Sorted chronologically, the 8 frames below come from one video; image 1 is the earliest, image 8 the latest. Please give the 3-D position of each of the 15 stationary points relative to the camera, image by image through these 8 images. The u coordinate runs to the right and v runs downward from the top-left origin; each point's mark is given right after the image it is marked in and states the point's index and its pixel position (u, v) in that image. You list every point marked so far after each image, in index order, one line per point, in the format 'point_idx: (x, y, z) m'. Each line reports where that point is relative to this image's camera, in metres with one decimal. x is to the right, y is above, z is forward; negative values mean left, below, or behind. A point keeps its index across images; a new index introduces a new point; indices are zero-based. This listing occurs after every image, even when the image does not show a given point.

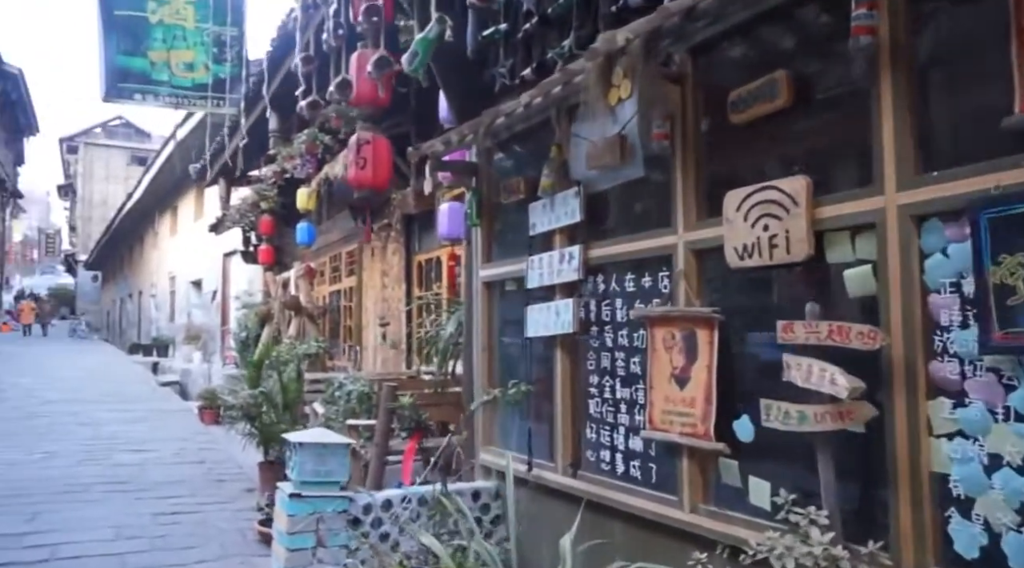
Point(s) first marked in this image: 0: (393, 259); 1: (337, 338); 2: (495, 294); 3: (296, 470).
0: (-1.6, +0.3, +10.5) m
1: (-2.7, -0.8, +12.5) m
2: (-0.1, -0.1, +5.4) m
3: (-1.2, -1.1, +4.7) m
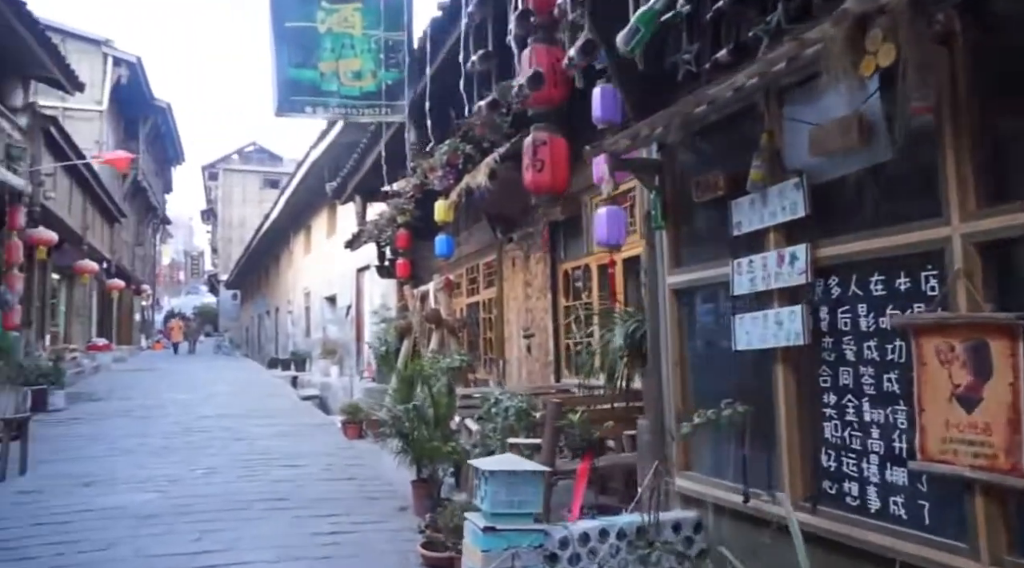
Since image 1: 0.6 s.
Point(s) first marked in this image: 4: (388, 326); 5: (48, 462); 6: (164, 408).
0: (+0.3, +0.2, +10.1) m
1: (-0.5, -1.0, +12.3) m
2: (+1.0, -0.1, +4.9) m
3: (-0.1, -1.2, +4.4) m
4: (-2.1, -0.7, +13.9) m
5: (-5.5, -1.8, +10.2) m
6: (-5.9, -2.0, +14.2) m
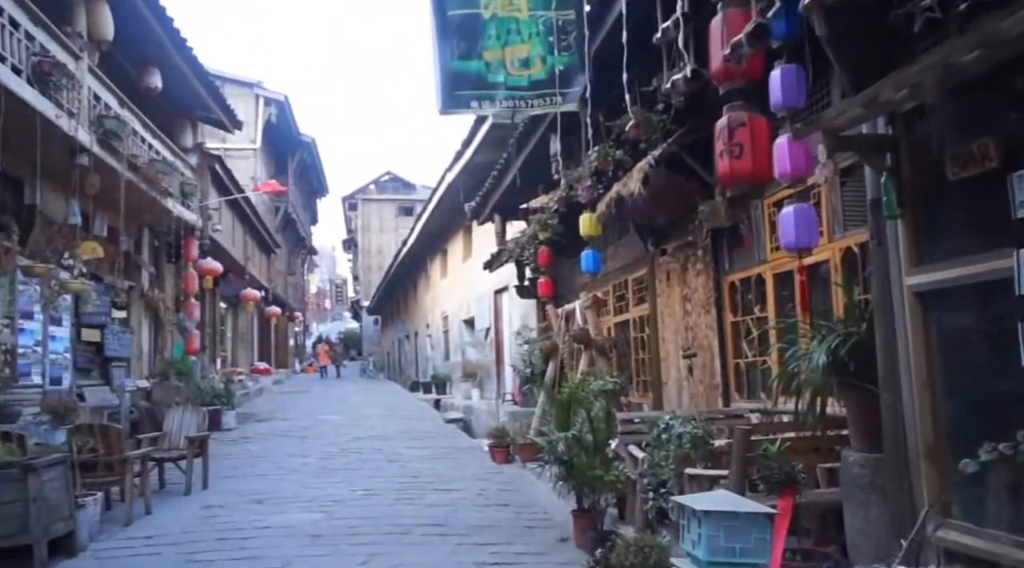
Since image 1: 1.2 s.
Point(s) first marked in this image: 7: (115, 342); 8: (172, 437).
0: (+2.1, 0.0, +9.2) m
1: (+1.7, -1.3, +11.4) m
2: (+2.0, -0.1, +4.0) m
3: (+0.8, -1.2, +3.6) m
4: (+0.3, -1.0, +13.3) m
5: (-3.5, -2.1, +10.2) m
6: (-3.3, -2.4, +14.2) m
7: (-5.7, -0.8, +12.0) m
8: (-3.6, -1.6, +8.8) m
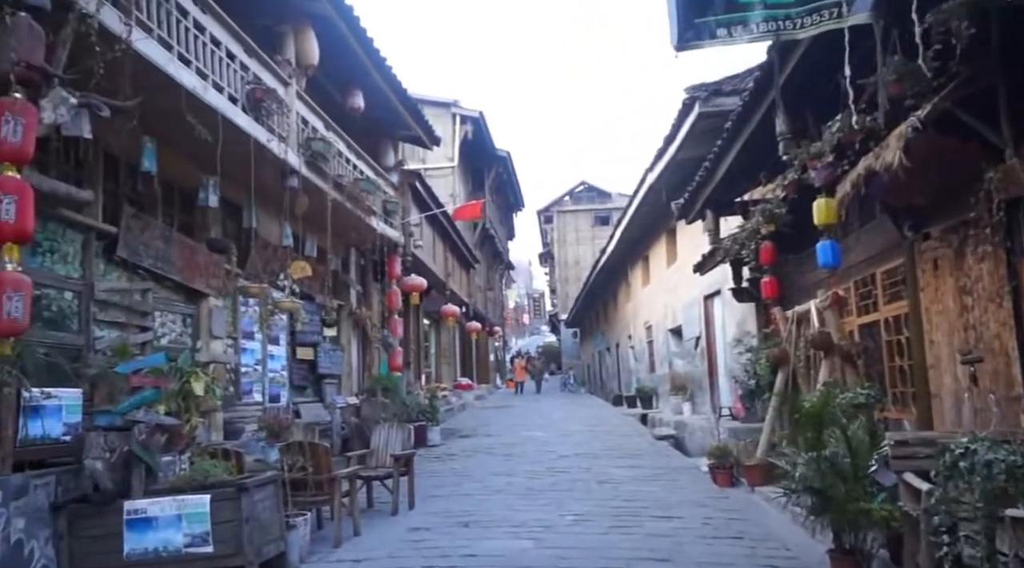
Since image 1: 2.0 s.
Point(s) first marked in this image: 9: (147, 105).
0: (+4.2, +0.2, +7.4) m
1: (+4.4, -1.2, +9.6) m
2: (+2.9, 0.0, +2.3) m
3: (+1.7, -1.1, +2.2) m
4: (+3.5, -1.0, +11.7) m
5: (-1.0, -2.3, +9.6) m
6: (+0.2, -2.6, +13.4) m
7: (-2.7, -1.1, +11.9) m
8: (-1.3, -1.7, +8.2) m
9: (-3.0, +1.5, +6.7) m
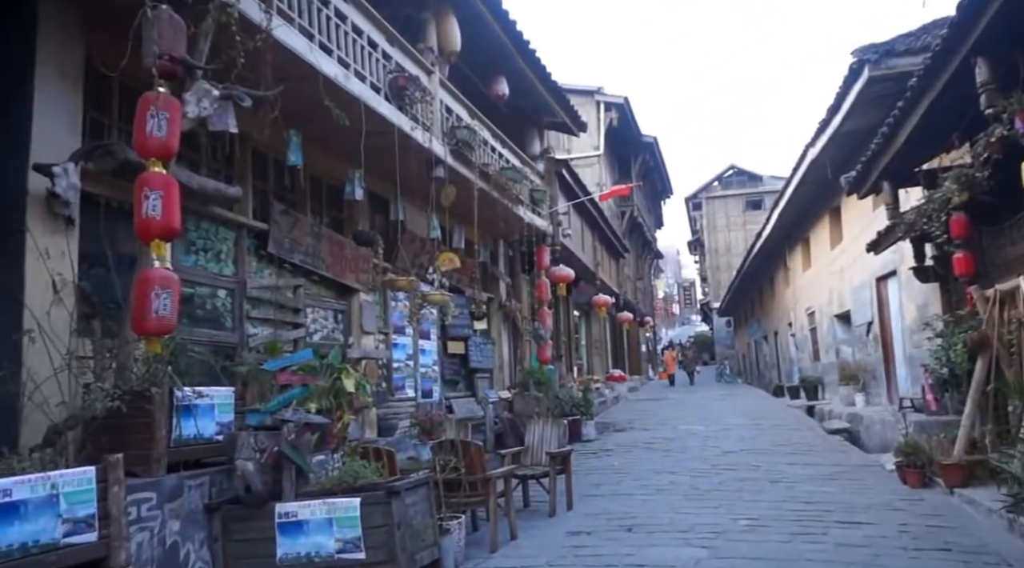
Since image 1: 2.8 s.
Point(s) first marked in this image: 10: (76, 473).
0: (+5.5, +0.4, +6.0) m
1: (+6.0, -0.9, +8.2) m
2: (+3.3, +0.2, +1.2) m
3: (+2.1, -0.9, +1.3) m
4: (+5.6, -0.7, +10.4) m
5: (+0.8, -2.2, +9.1) m
6: (+2.7, -2.4, +12.7) m
7: (-0.5, -1.0, +11.7) m
8: (+0.2, -1.6, +7.8) m
9: (-1.8, +1.5, +6.7) m
10: (-2.1, -0.9, +4.0) m
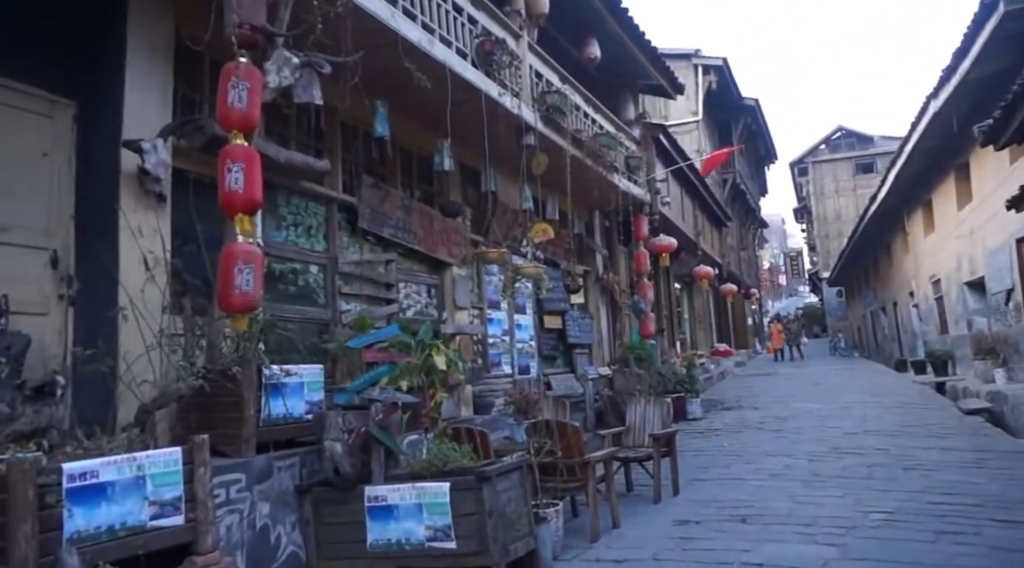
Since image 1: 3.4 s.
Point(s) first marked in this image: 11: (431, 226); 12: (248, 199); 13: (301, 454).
0: (+6.1, +0.7, +4.9) m
1: (+6.9, -0.5, +7.1) m
2: (+3.4, +0.3, +0.4) m
3: (+2.2, -0.9, +0.7) m
4: (+6.7, -0.3, +9.4) m
5: (+1.9, -1.8, +8.6) m
6: (+4.1, -1.9, +12.0) m
7: (+0.9, -0.6, +11.4) m
8: (+1.1, -1.3, +7.4) m
9: (-1.1, +1.7, +6.4) m
10: (-1.6, -0.8, +3.8) m
11: (-0.8, +0.6, +8.0) m
12: (-1.4, +0.5, +4.5) m
13: (-1.3, -1.0, +4.9) m
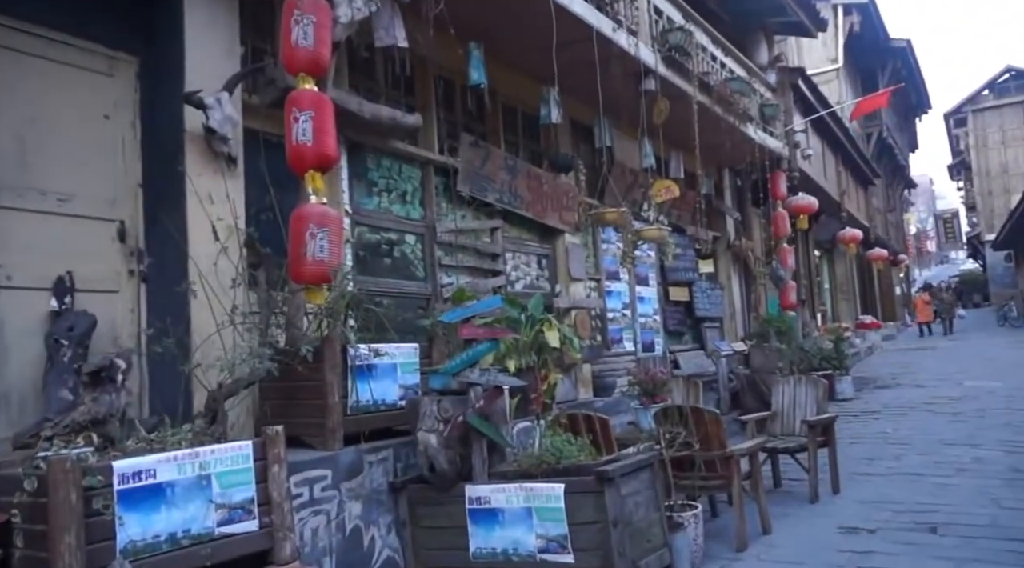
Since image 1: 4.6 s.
0: (+6.6, +1.1, +3.2) m
1: (+7.8, -0.1, +5.2) m
2: (+3.3, +0.5, -0.8) m
3: (+2.2, -0.7, -0.4) m
4: (+7.9, +0.2, +7.5) m
5: (+3.1, -1.5, +7.5) m
6: (+5.8, -1.4, +10.5) m
7: (+2.4, -0.2, +10.3) m
8: (+2.1, -1.0, +6.4) m
9: (-0.3, +1.9, +5.7) m
10: (-1.1, -0.7, +3.3) m
11: (+0.3, +0.8, +7.2) m
12: (-0.9, +0.6, +3.9) m
13: (-0.6, -0.8, +4.3) m
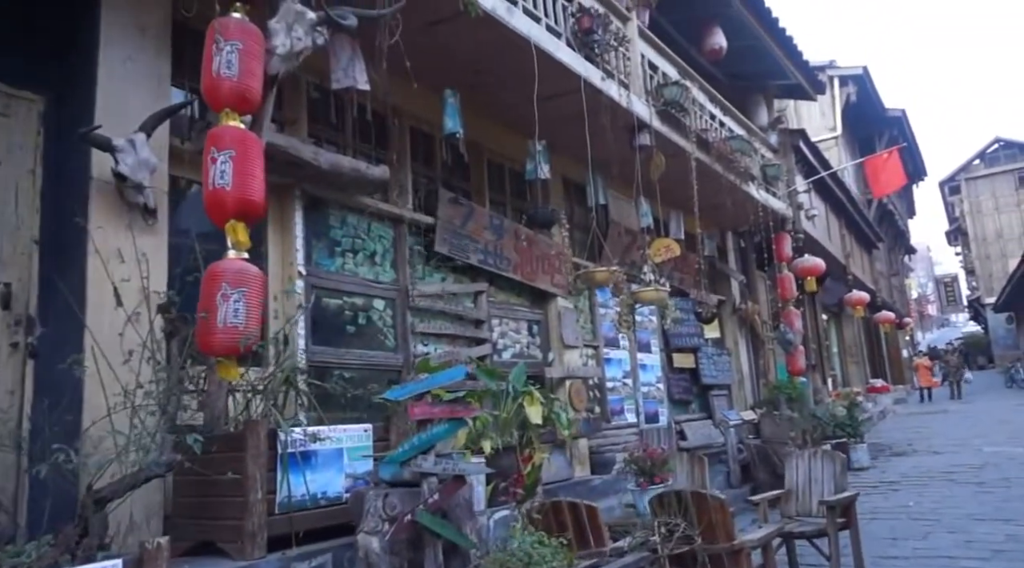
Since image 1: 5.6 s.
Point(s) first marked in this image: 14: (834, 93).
0: (+6.4, +0.9, +2.6) m
1: (+7.6, -0.4, +4.5) m
2: (+3.1, +0.6, -1.4) m
3: (+2.0, -0.6, -1.1) m
4: (+7.8, -0.3, +6.8) m
5: (+3.0, -2.0, +6.7) m
6: (+5.7, -2.2, +9.7) m
7: (+2.3, -1.0, +9.6) m
8: (+2.0, -1.5, +5.7) m
9: (-0.5, +1.5, +5.2) m
10: (-1.3, -0.9, +2.6) m
11: (+0.1, +0.3, +6.7) m
12: (-1.1, +0.3, +3.3) m
13: (-0.8, -1.2, +3.6) m
14: (+7.7, +4.6, +19.4) m
